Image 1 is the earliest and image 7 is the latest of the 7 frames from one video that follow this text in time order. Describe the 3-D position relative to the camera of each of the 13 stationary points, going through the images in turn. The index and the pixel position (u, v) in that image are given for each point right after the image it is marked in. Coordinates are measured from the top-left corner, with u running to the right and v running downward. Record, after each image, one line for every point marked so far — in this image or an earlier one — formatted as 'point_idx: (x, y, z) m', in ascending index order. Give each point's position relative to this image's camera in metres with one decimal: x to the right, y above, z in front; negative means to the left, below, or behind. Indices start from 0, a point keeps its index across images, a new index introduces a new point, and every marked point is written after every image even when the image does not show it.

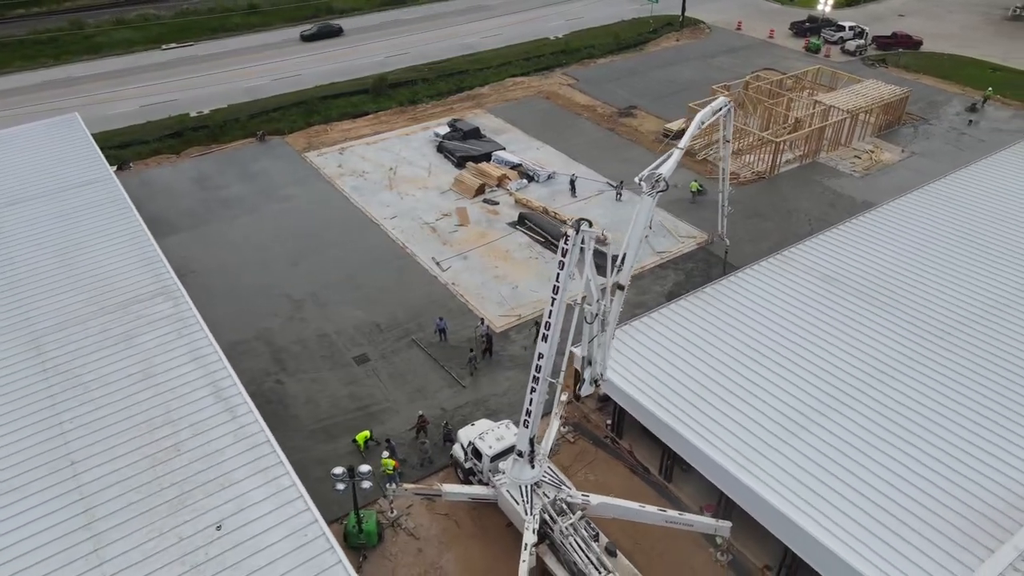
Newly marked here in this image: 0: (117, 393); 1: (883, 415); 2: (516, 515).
0: (-10.0, -2.6, +18.9) m
1: (+9.8, -3.4, +19.5) m
2: (+0.1, -5.6, +18.5) m
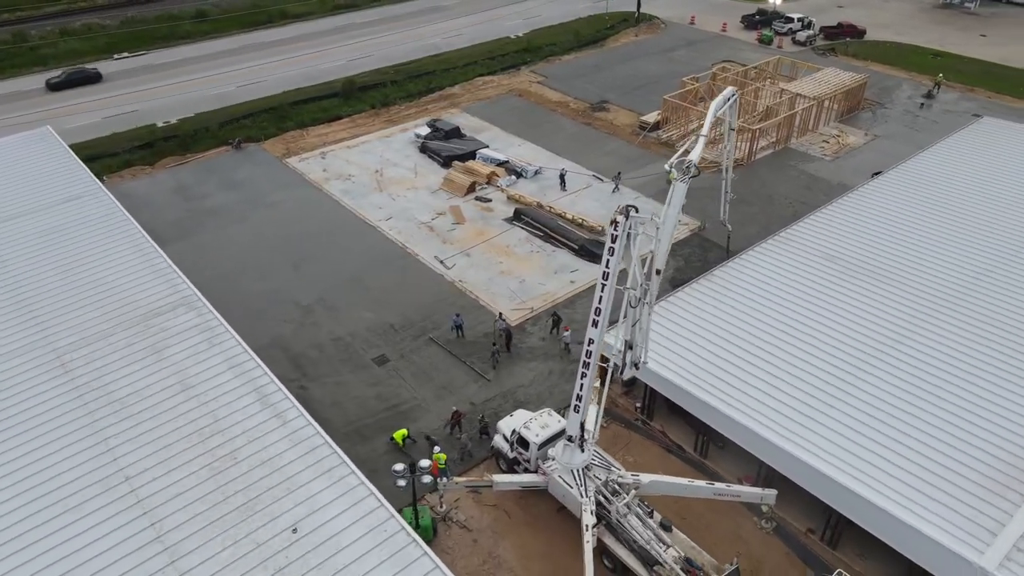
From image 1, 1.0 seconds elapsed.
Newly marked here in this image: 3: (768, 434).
0: (-8.8, -2.9, +18.6) m
1: (+10.9, -2.6, +20.7) m
2: (+1.5, -5.3, +18.9) m
3: (+6.8, -3.8, +19.6) m
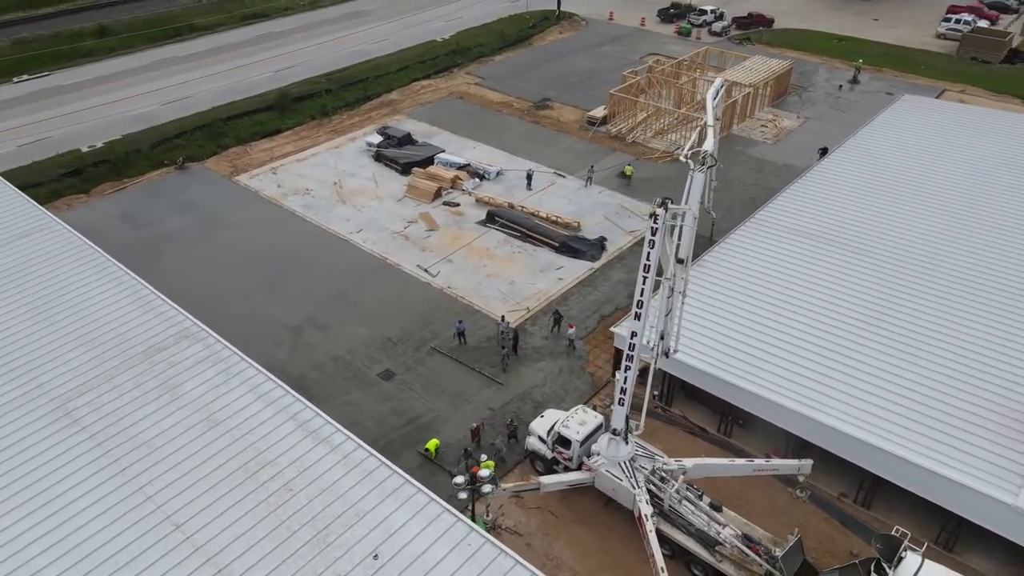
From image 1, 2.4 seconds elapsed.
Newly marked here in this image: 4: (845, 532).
0: (-7.5, -3.6, +17.5) m
1: (+11.6, -1.7, +22.0) m
2: (+2.8, -5.2, +19.1) m
3: (+7.8, -3.3, +20.4) m
4: (+8.6, -6.3, +19.3) m
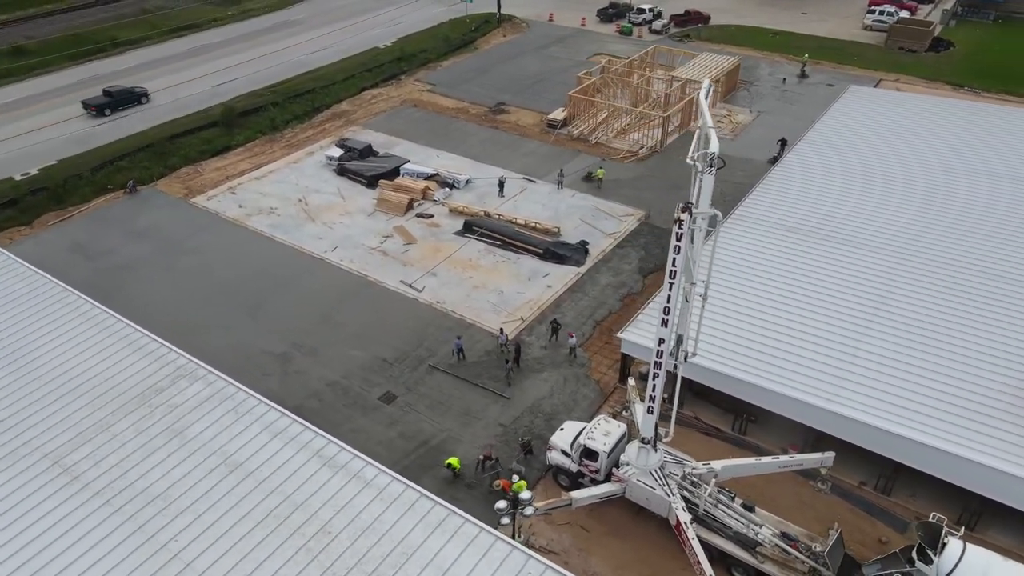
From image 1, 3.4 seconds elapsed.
0: (-6.6, -4.4, +16.3) m
1: (+11.9, -1.3, +22.6) m
2: (+3.6, -5.3, +18.8) m
3: (+8.3, -3.1, +20.7) m
4: (+9.4, -6.1, +19.6) m
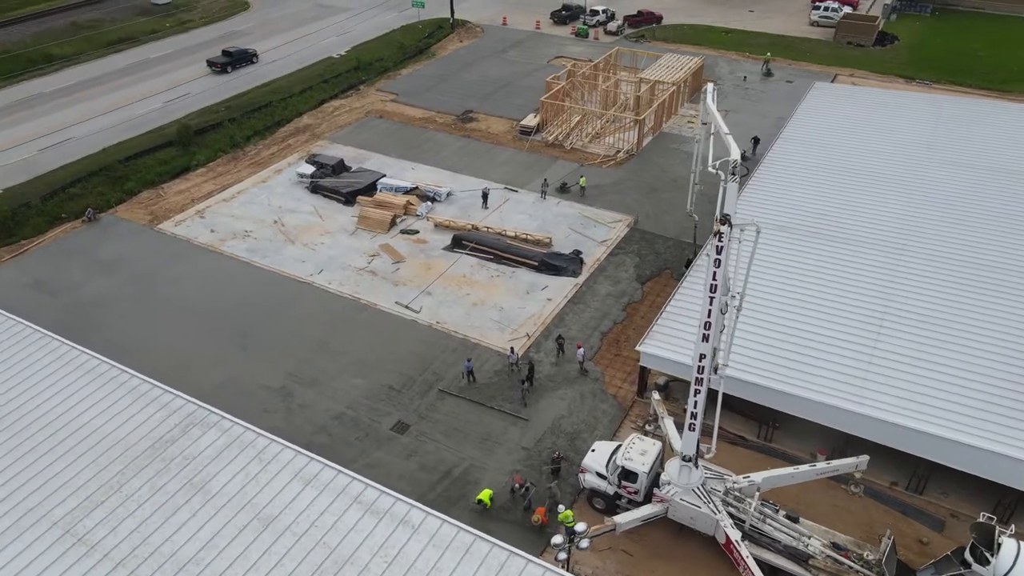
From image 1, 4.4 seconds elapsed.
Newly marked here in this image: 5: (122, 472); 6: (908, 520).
0: (-5.3, -5.3, +15.1) m
1: (+12.4, -1.2, +22.8) m
2: (+4.6, -5.7, +18.4) m
3: (+9.1, -3.2, +20.6) m
4: (+10.4, -6.1, +19.6) m
5: (-8.7, -4.1, +16.8) m
6: (+10.4, -6.1, +19.6) m
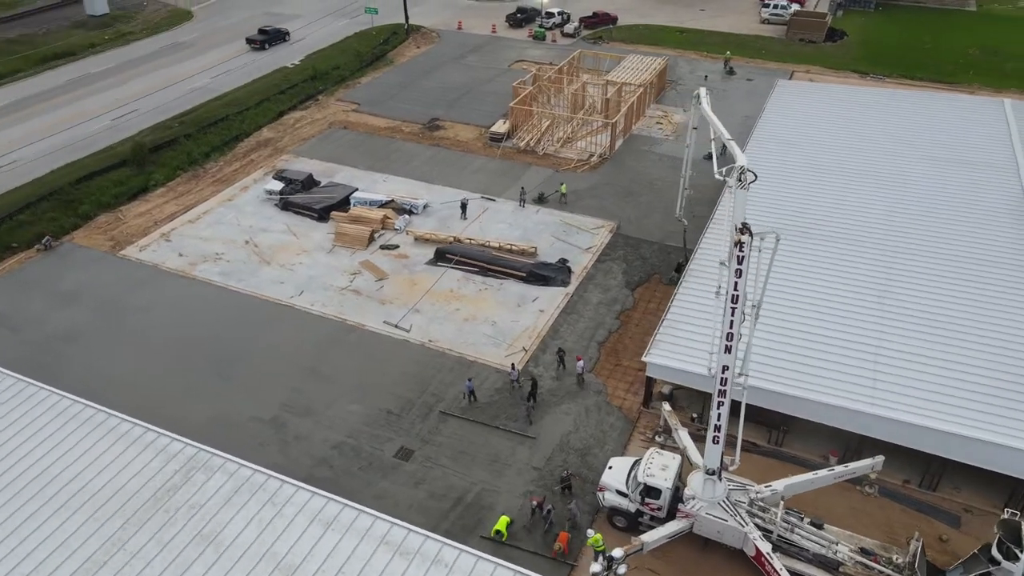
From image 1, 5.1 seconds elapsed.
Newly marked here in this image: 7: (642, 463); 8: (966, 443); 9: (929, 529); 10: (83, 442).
0: (-4.5, -6.0, +14.1) m
1: (+12.4, -1.1, +23.1) m
2: (+5.2, -5.9, +18.1) m
3: (+9.4, -3.3, +20.6) m
4: (+10.9, -6.1, +19.7) m
5: (-8.1, -5.0, +15.6) m
6: (+10.9, -6.0, +19.7) m
7: (+3.3, -4.5, +19.2) m
8: (+11.7, -4.0, +19.5) m
9: (+10.8, -6.2, +19.4) m
10: (-10.1, -3.6, +17.6) m
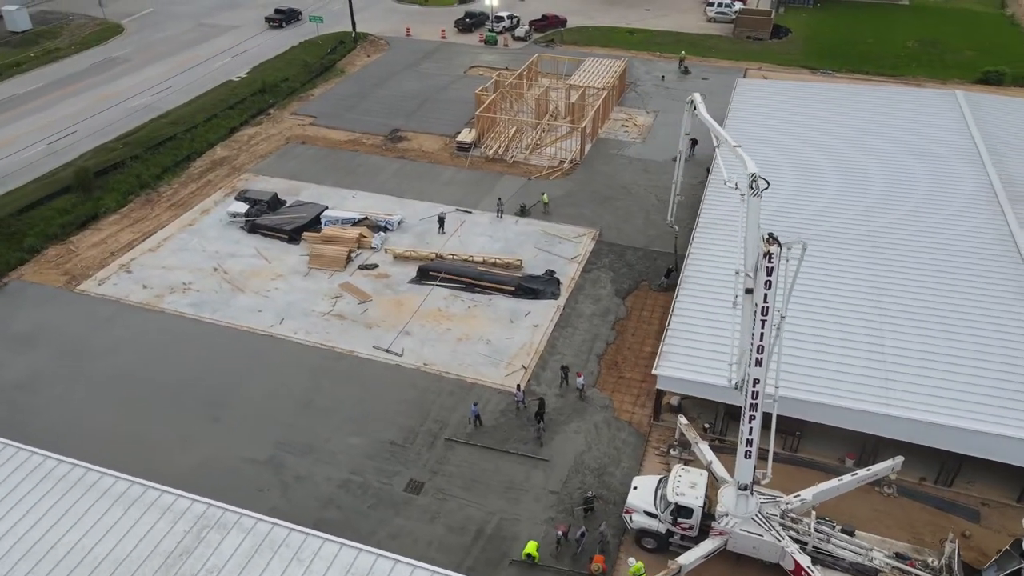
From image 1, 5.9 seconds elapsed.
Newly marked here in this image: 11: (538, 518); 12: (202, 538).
0: (-3.4, -6.7, +13.0) m
1: (+12.5, -1.0, +23.3) m
2: (+6.0, -6.1, +17.8) m
3: (+9.8, -3.3, +20.5) m
4: (+11.5, -6.0, +19.8) m
5: (-7.1, -5.9, +14.2) m
6: (+11.5, -6.0, +19.8) m
7: (+3.9, -4.9, +18.7) m
8: (+12.2, -3.9, +19.7) m
9: (+11.4, -6.2, +19.5) m
10: (-9.3, -4.7, +16.0) m
11: (+0.7, -6.1, +19.9) m
12: (-6.4, -5.1, +15.4) m
